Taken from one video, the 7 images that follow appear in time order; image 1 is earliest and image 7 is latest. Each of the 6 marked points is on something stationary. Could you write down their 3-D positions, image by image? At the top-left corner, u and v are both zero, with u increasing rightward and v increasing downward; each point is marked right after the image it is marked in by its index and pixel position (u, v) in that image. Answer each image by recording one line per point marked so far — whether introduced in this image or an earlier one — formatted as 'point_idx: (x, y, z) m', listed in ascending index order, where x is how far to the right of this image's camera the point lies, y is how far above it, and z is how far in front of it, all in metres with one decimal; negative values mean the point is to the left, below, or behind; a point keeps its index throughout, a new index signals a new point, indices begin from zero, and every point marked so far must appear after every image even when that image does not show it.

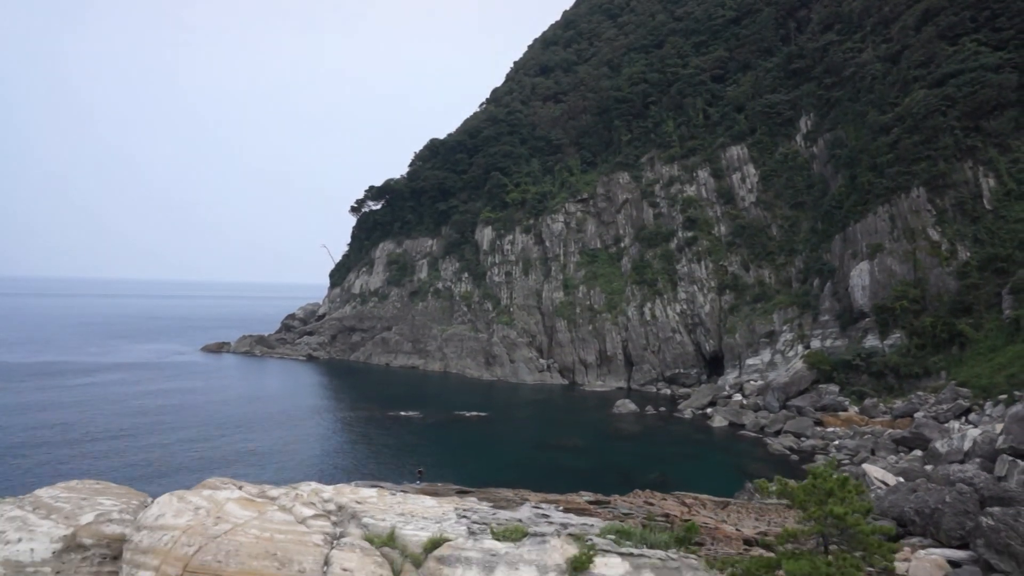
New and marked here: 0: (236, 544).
0: (-3.1, -2.9, +7.3) m
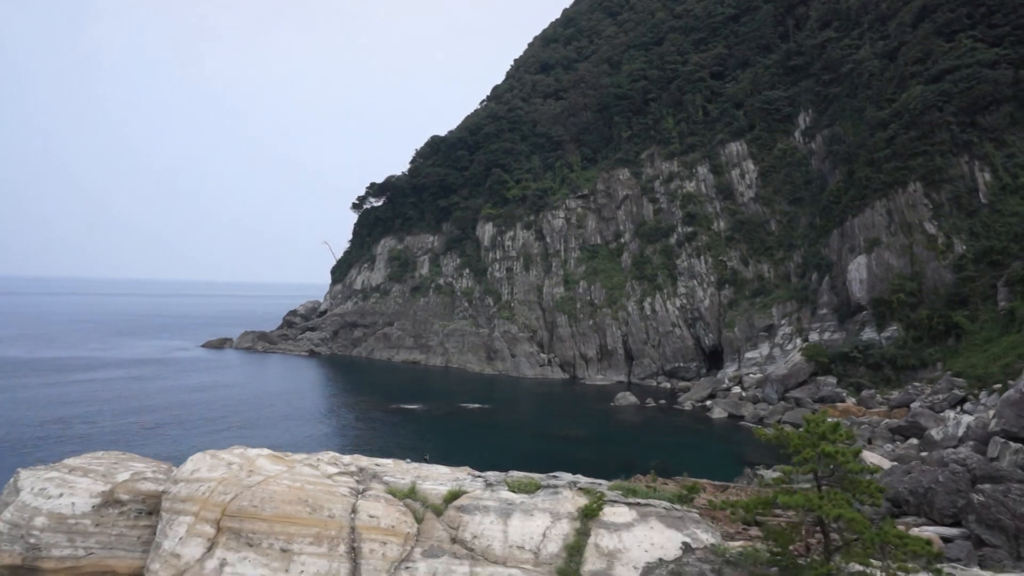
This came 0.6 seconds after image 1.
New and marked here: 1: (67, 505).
0: (-2.9, -2.5, +7.9) m
1: (-6.3, -3.0, +9.2) m
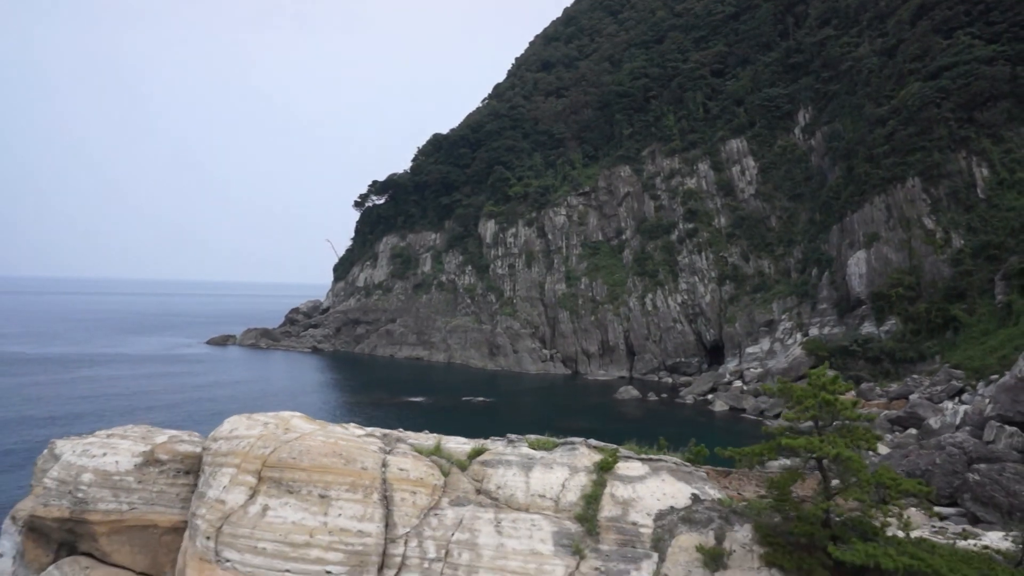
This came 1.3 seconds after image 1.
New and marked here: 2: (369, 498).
0: (-2.7, -2.0, +8.4) m
1: (-6.0, -2.6, +9.7) m
2: (-1.8, -2.6, +8.1) m
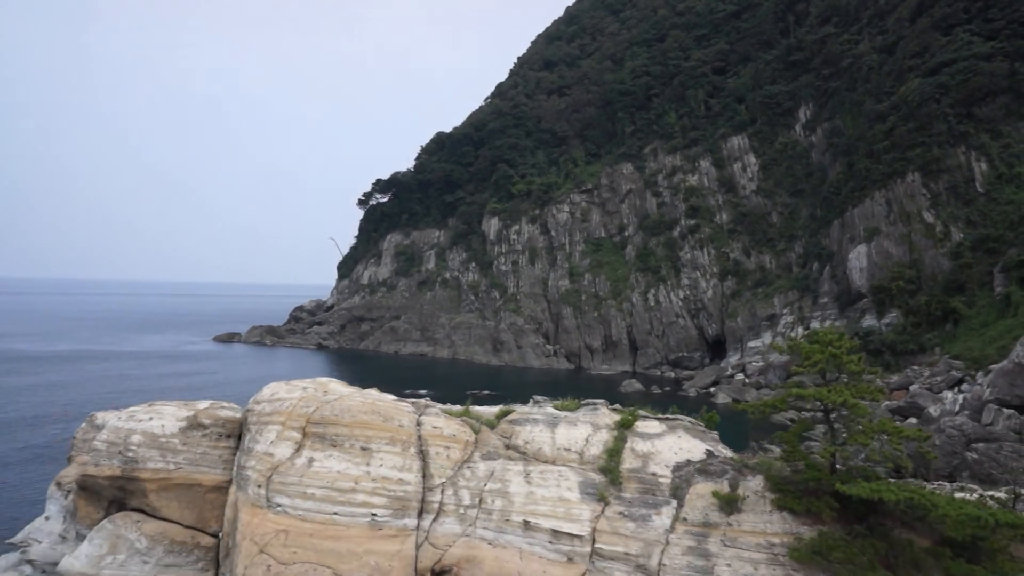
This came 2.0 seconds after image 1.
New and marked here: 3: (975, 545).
0: (-2.3, -1.6, +9.0) m
1: (-5.6, -2.2, +10.3) m
2: (-1.4, -2.2, +8.7) m
3: (+5.5, -3.0, +7.7) m
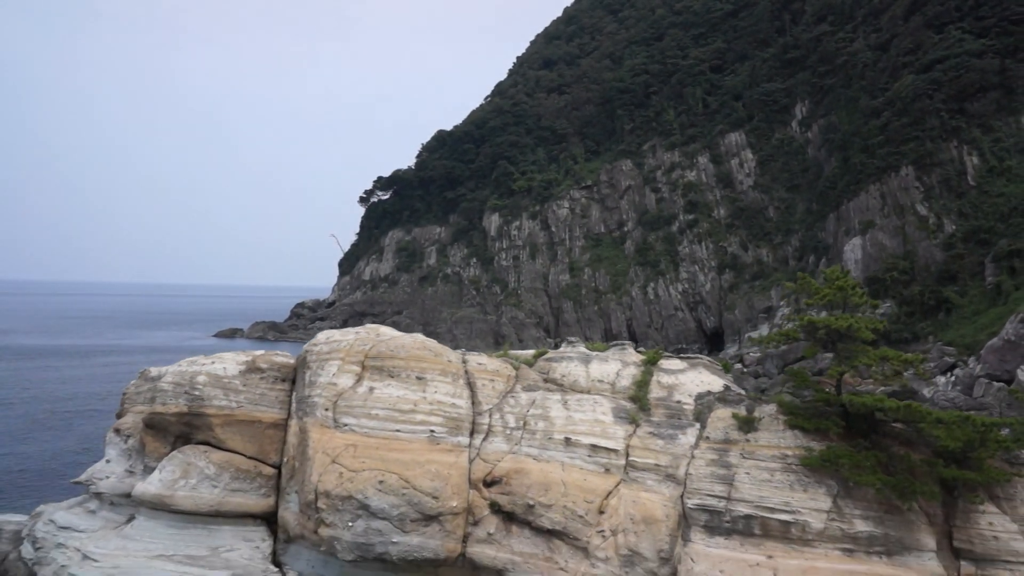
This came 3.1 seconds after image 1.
0: (-1.7, -0.8, +10.0) m
1: (-5.0, -1.4, +11.2) m
2: (-0.8, -1.4, +9.7) m
3: (+6.1, -2.2, +8.7) m
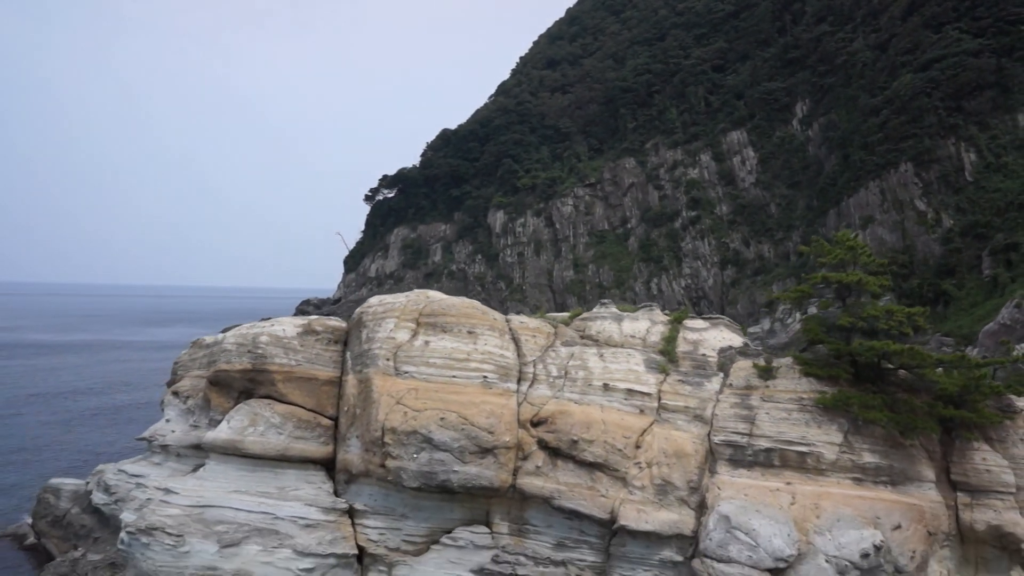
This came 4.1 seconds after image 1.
0: (-1.0, -0.2, +11.0) m
1: (-4.4, -0.8, +12.3) m
2: (-0.1, -0.8, +10.7) m
3: (+6.8, -1.6, +9.8) m
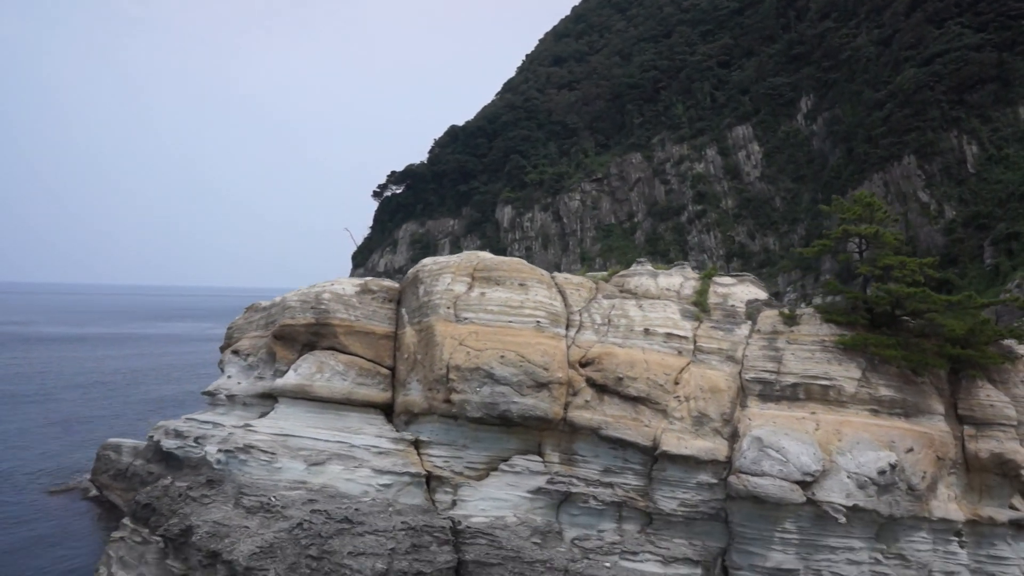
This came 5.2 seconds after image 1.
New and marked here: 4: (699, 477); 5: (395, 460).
0: (-0.2, +0.6, +12.1) m
1: (-3.5, 0.0, +13.4) m
2: (+0.7, 0.0, +11.8) m
3: (+7.6, -0.9, +10.8) m
4: (+2.9, -3.0, +10.2) m
5: (-2.0, -2.9, +10.8) m
